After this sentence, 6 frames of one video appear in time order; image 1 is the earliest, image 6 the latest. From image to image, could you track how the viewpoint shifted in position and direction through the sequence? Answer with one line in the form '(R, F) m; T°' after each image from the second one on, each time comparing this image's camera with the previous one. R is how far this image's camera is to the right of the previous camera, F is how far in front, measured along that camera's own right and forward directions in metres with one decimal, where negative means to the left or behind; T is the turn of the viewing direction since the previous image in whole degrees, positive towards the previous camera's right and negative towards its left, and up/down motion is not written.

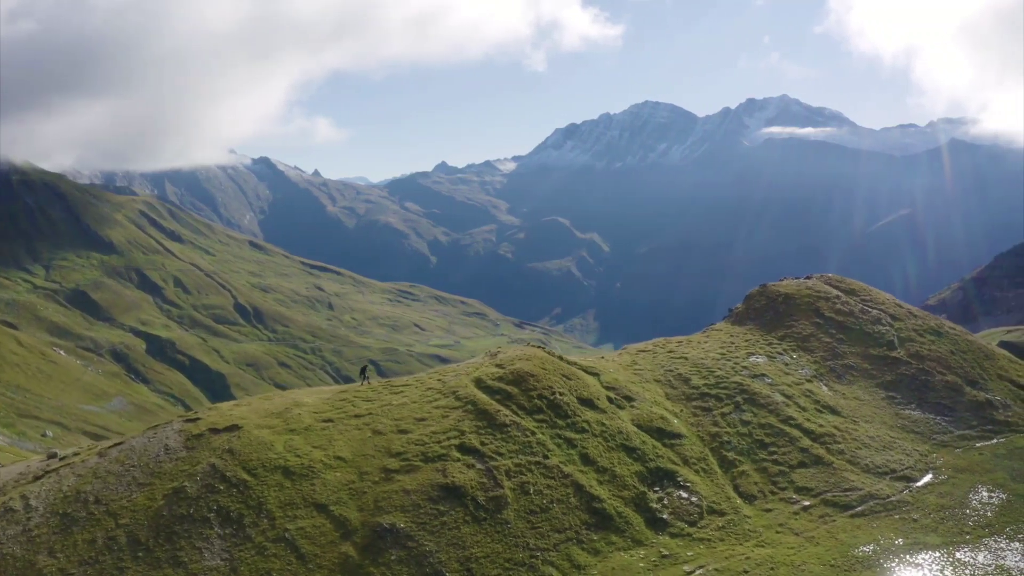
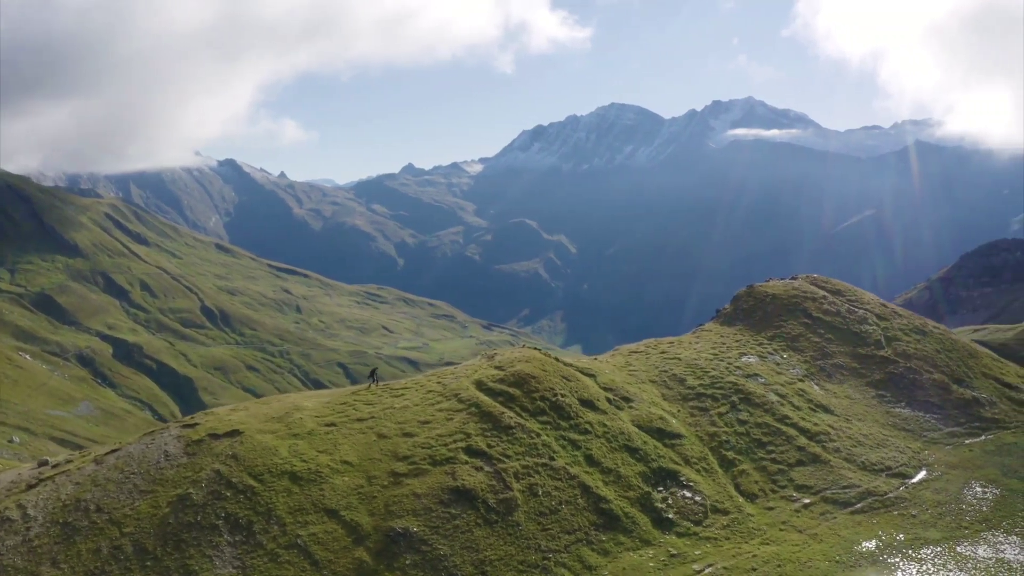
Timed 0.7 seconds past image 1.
(-0.9, 0.0) m; +2°
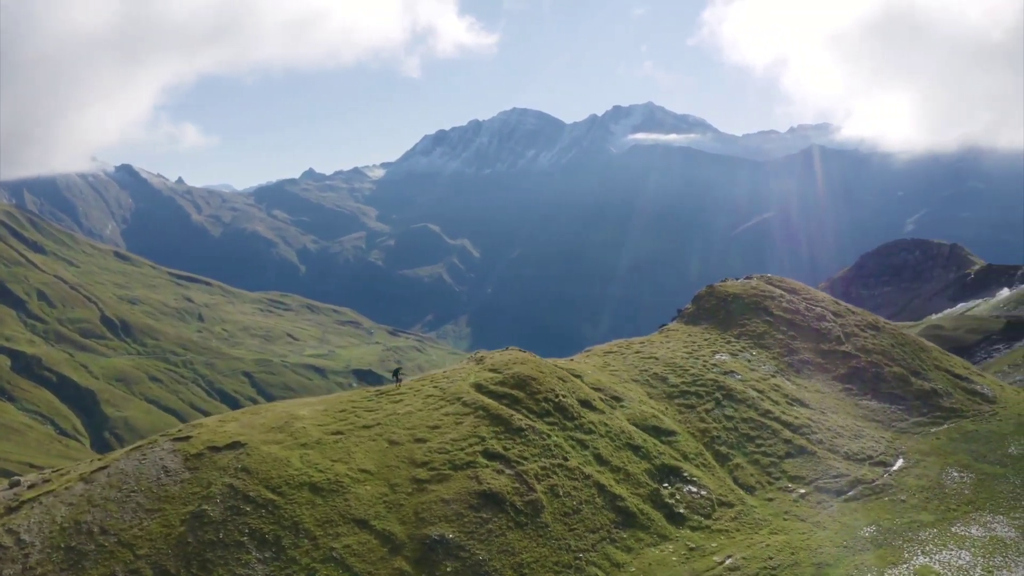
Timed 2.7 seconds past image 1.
(-2.6, +0.2) m; +6°
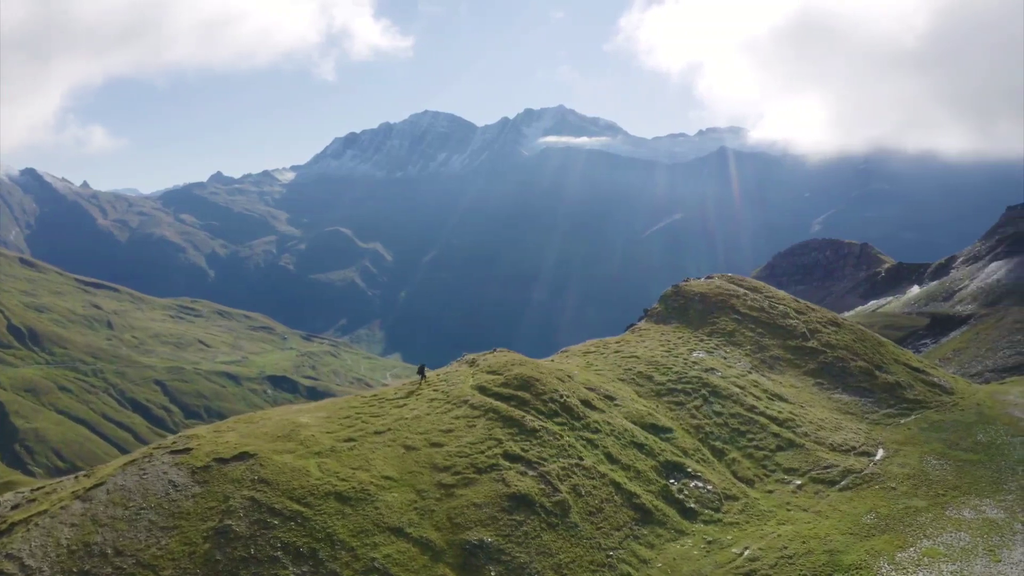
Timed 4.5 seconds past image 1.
(-2.5, +0.2) m; +6°
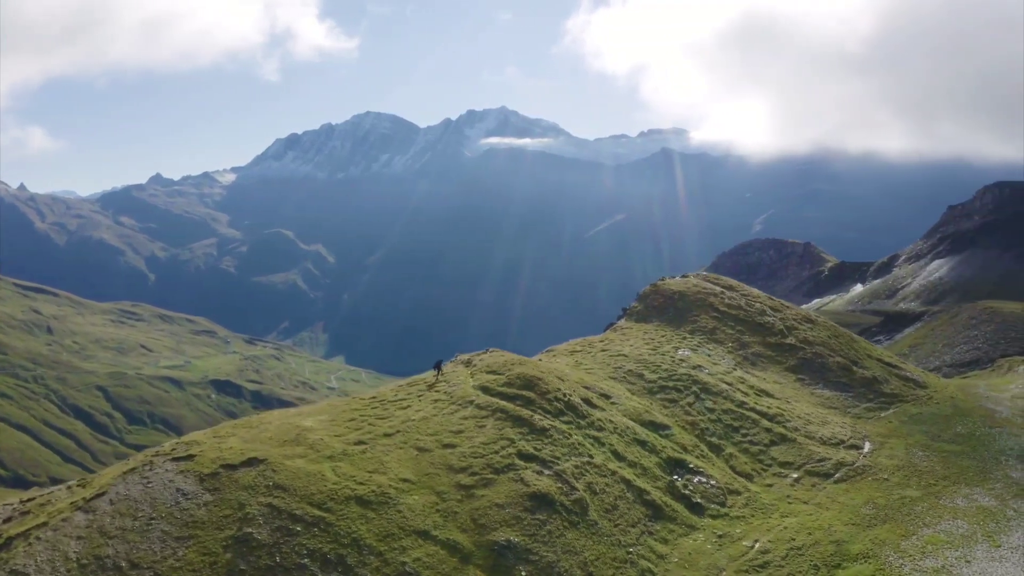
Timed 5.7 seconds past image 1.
(-1.7, +0.1) m; +4°
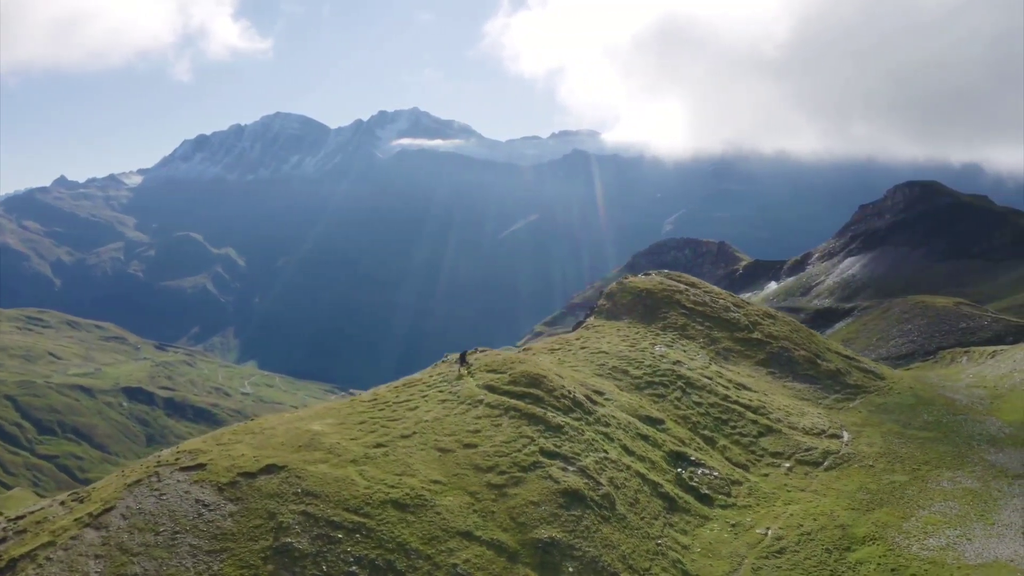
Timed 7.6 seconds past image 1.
(-2.7, +0.2) m; +6°
